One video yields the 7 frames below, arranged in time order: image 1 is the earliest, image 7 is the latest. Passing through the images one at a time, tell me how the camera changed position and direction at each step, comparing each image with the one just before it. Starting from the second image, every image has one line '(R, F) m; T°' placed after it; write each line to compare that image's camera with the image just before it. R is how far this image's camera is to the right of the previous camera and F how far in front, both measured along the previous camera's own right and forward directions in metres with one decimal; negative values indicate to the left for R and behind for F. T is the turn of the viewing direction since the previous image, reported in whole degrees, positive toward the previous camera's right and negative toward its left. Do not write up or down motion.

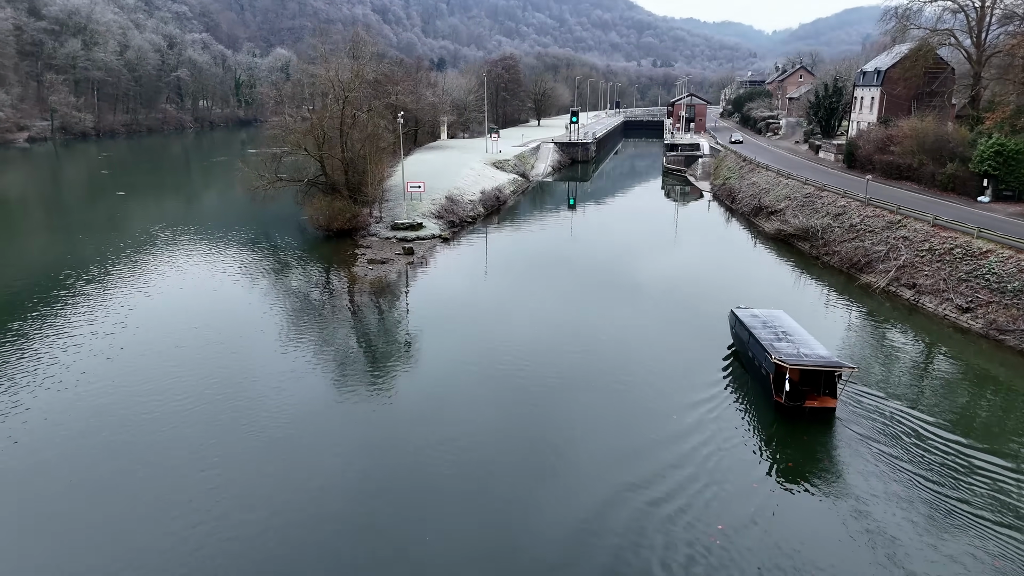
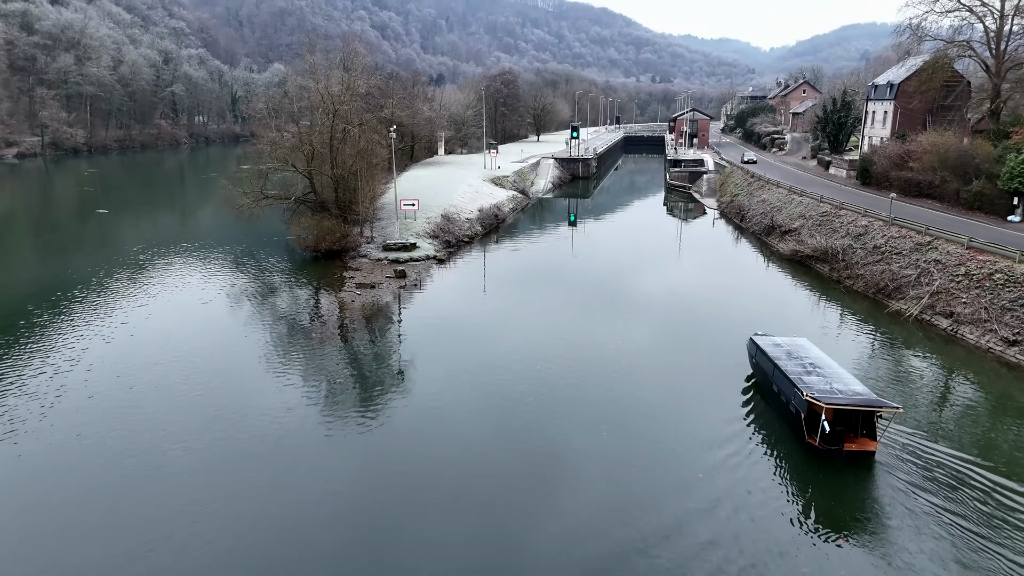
(0.0, +2.0) m; 0°
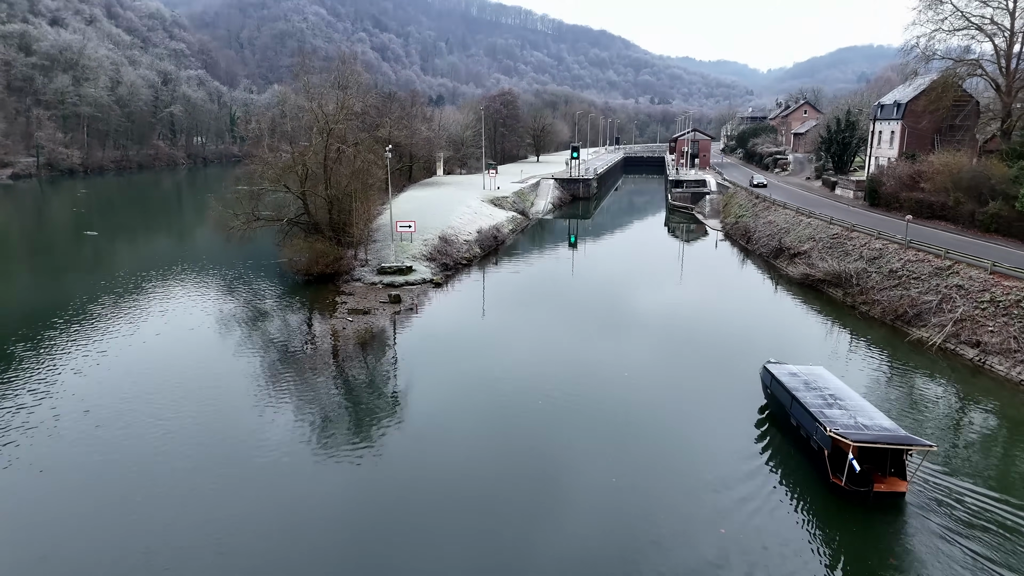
(0.0, +1.2) m; 0°
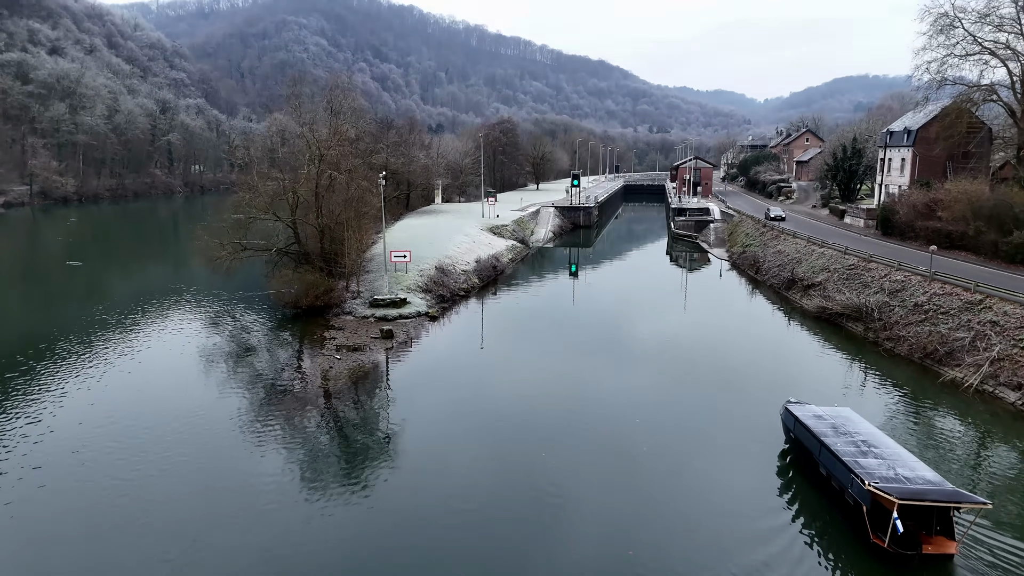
(0.0, +1.6) m; 0°
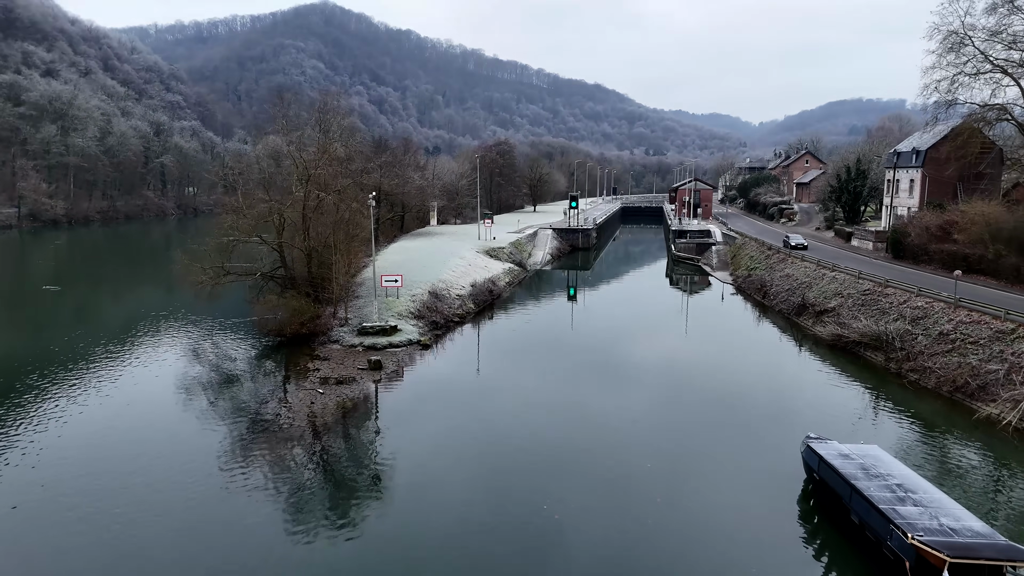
(0.0, +1.6) m; 0°
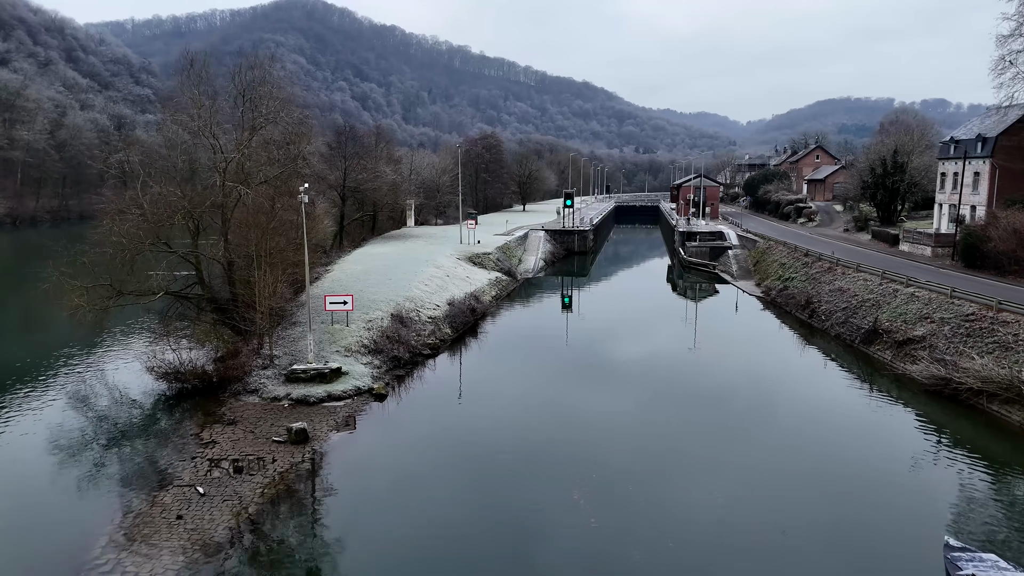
(0.0, +7.2) m; +1°
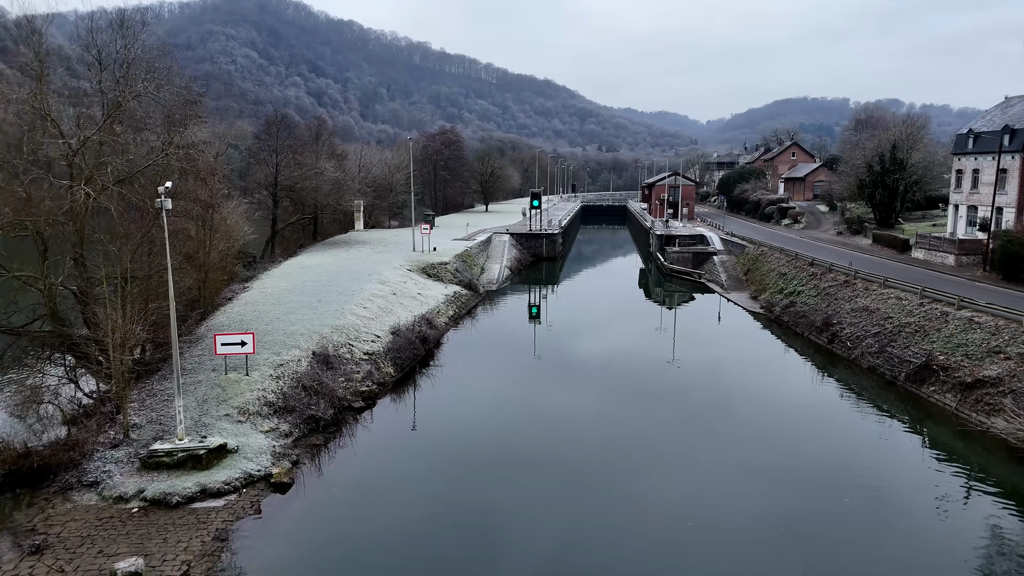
(+0.1, +5.6) m; +3°
